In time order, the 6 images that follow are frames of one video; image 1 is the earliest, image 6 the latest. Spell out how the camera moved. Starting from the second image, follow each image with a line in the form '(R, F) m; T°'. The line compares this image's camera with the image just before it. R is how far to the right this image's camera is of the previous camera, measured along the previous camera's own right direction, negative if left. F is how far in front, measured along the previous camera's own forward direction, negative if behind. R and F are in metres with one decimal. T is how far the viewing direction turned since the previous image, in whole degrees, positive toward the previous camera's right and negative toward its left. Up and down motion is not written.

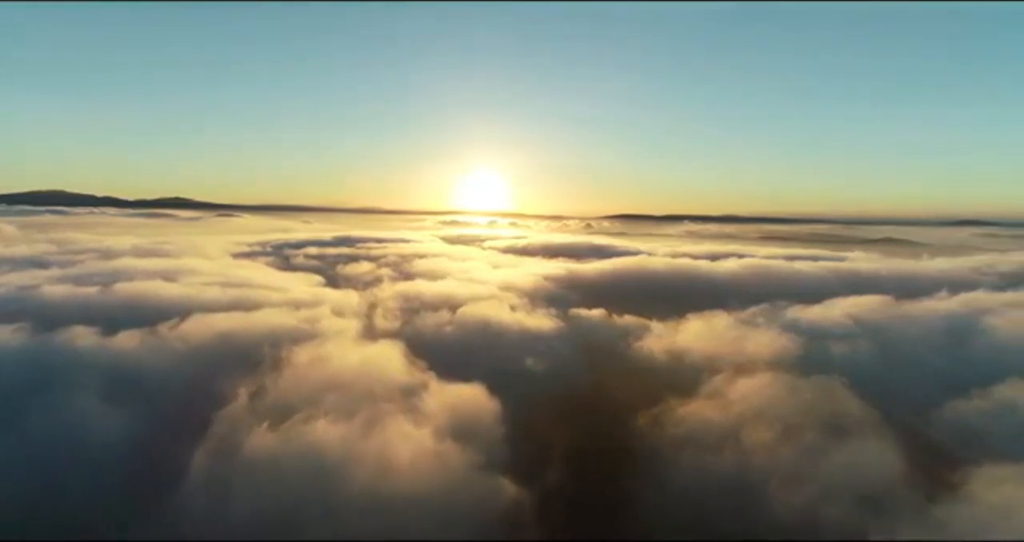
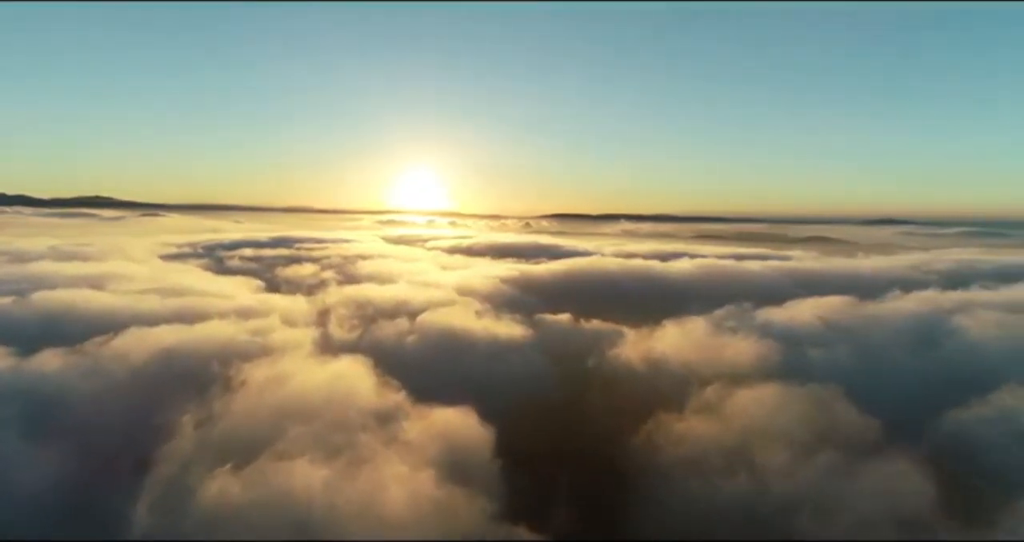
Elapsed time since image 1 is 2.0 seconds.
(-1.3, +2.0) m; +5°
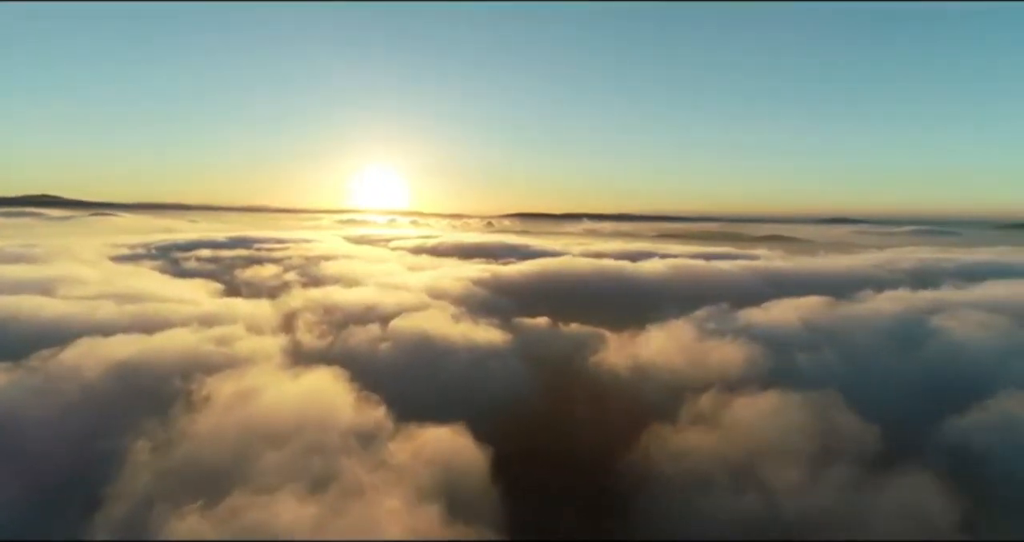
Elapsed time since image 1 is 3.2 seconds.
(-0.7, +1.3) m; +3°
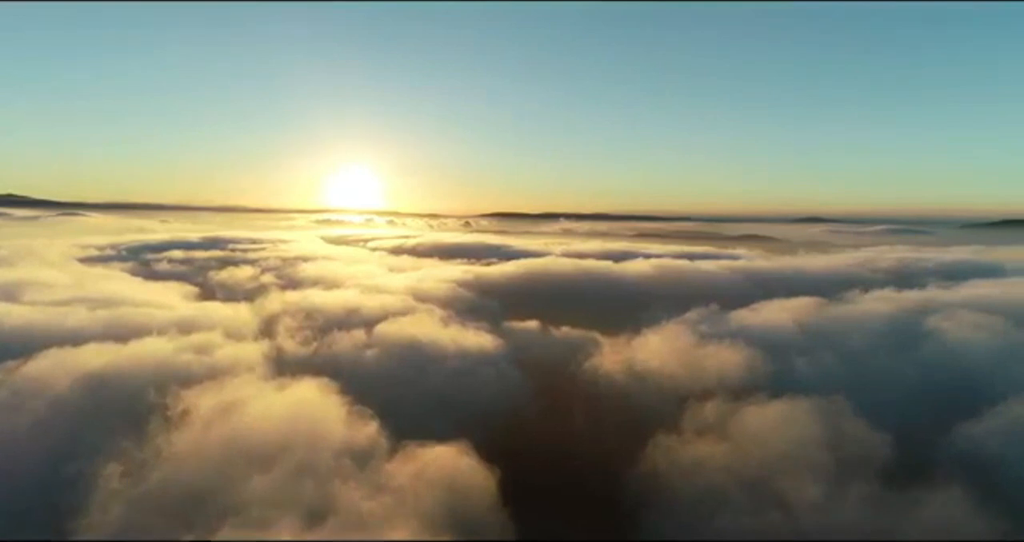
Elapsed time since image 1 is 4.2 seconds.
(-0.6, +1.0) m; +2°
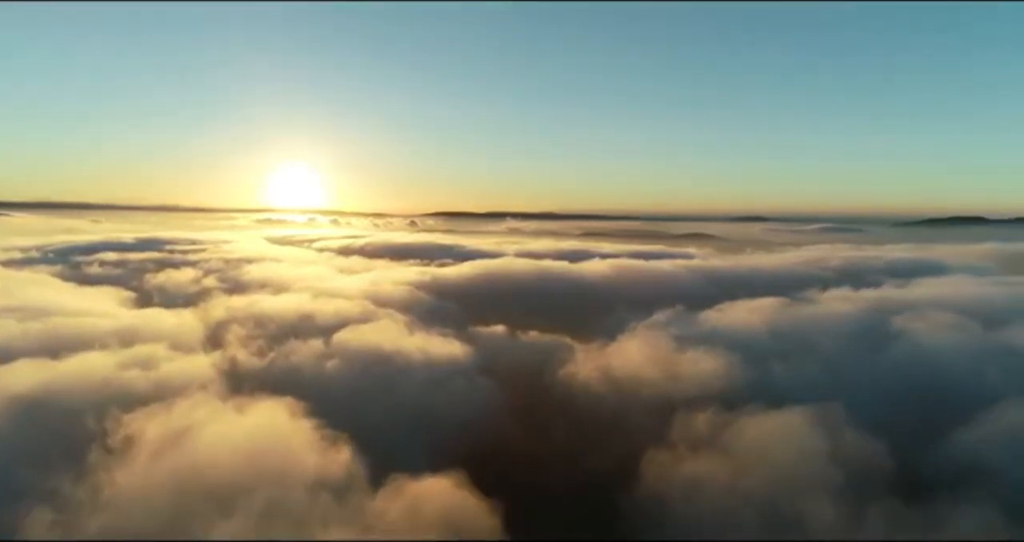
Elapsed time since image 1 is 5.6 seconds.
(-1.0, +1.5) m; +4°
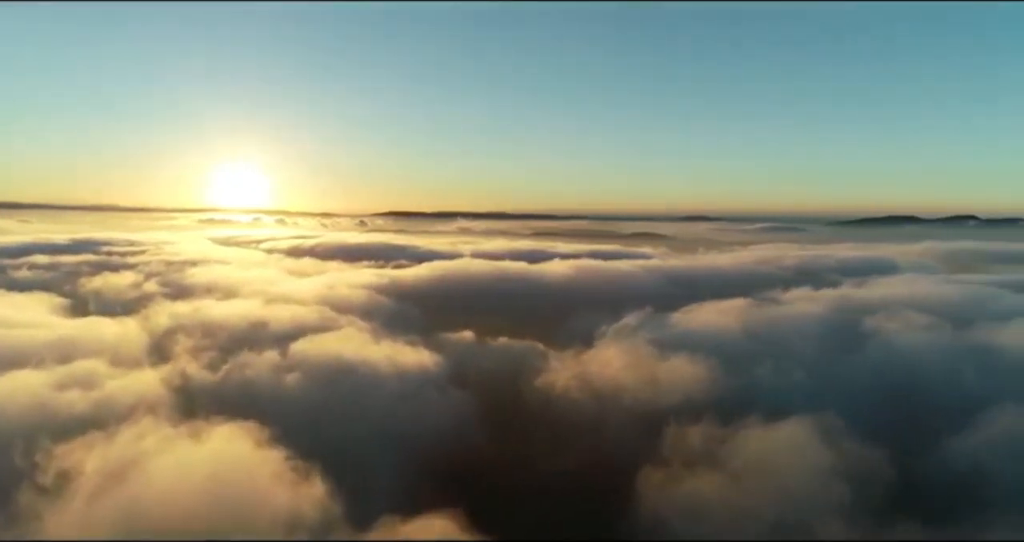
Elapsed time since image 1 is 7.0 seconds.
(-0.9, +1.4) m; +4°
